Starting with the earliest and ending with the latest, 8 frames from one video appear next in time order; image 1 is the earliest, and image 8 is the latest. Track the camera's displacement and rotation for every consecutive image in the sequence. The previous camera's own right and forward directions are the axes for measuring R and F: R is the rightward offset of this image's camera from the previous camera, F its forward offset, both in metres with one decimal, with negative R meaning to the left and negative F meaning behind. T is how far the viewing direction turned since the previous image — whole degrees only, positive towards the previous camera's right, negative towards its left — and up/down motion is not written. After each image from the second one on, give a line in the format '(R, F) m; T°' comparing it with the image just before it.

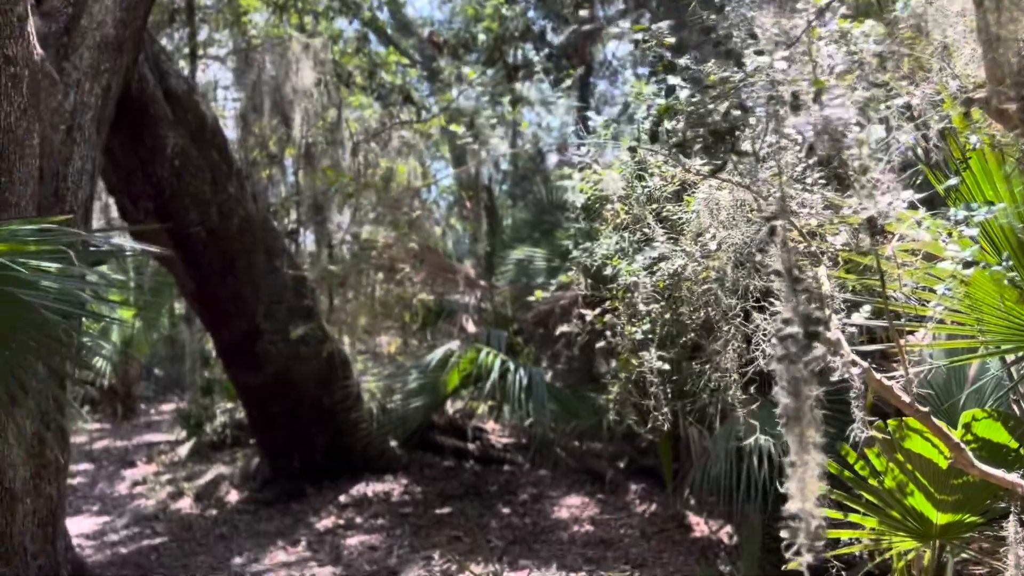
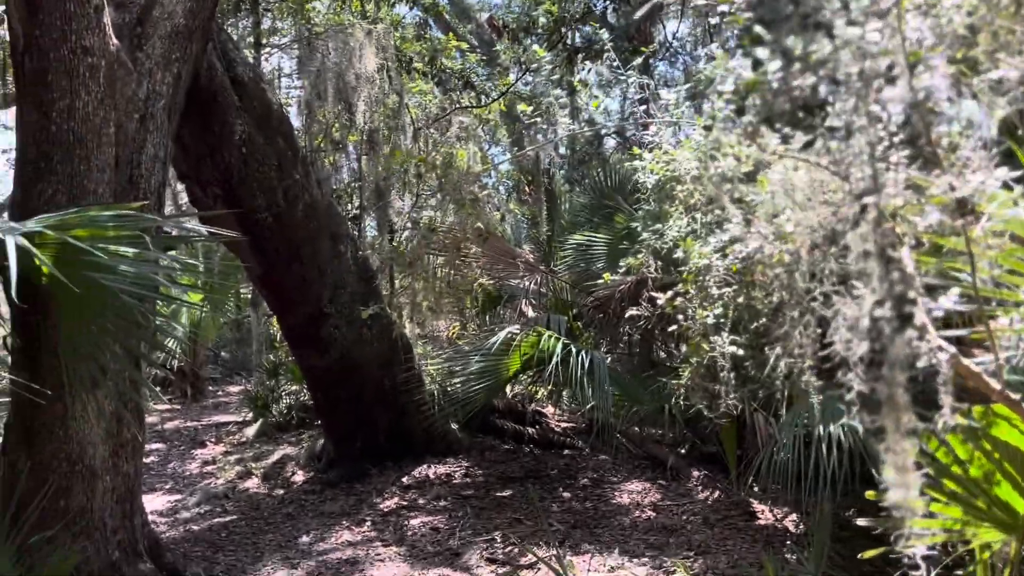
(0.0, 0.0) m; -4°
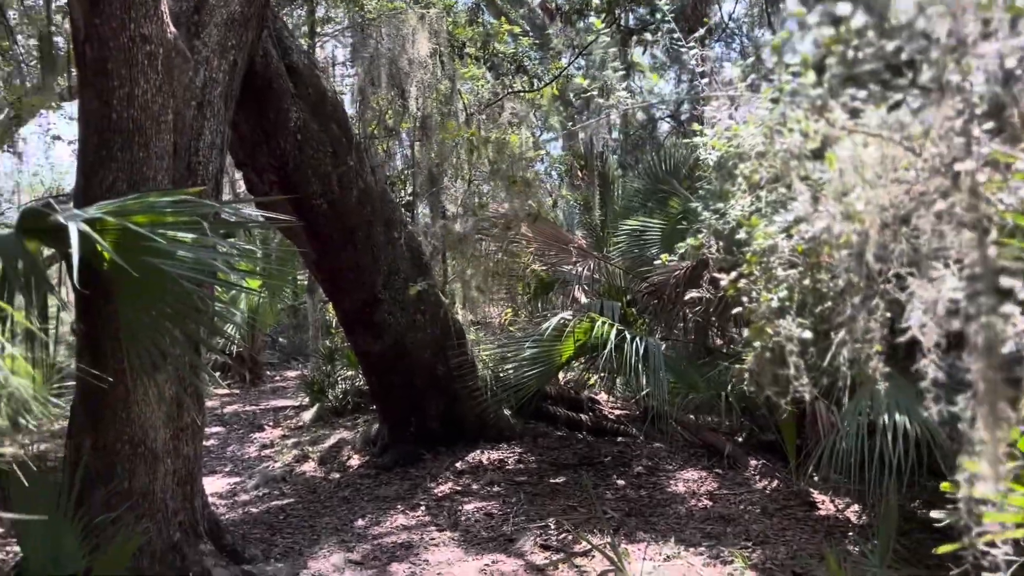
(0.0, 0.0) m; -3°
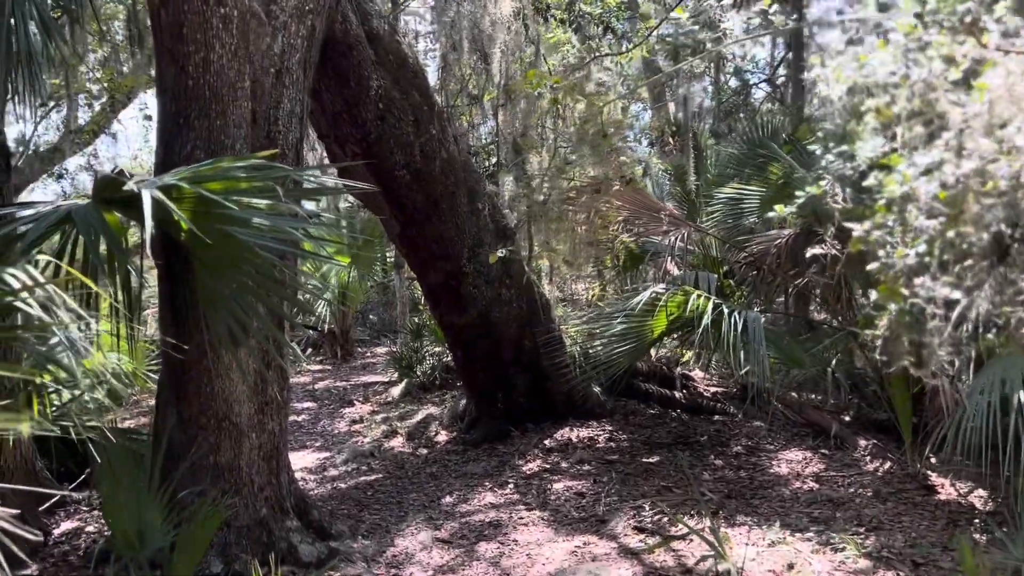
(0.0, +0.2) m; -6°
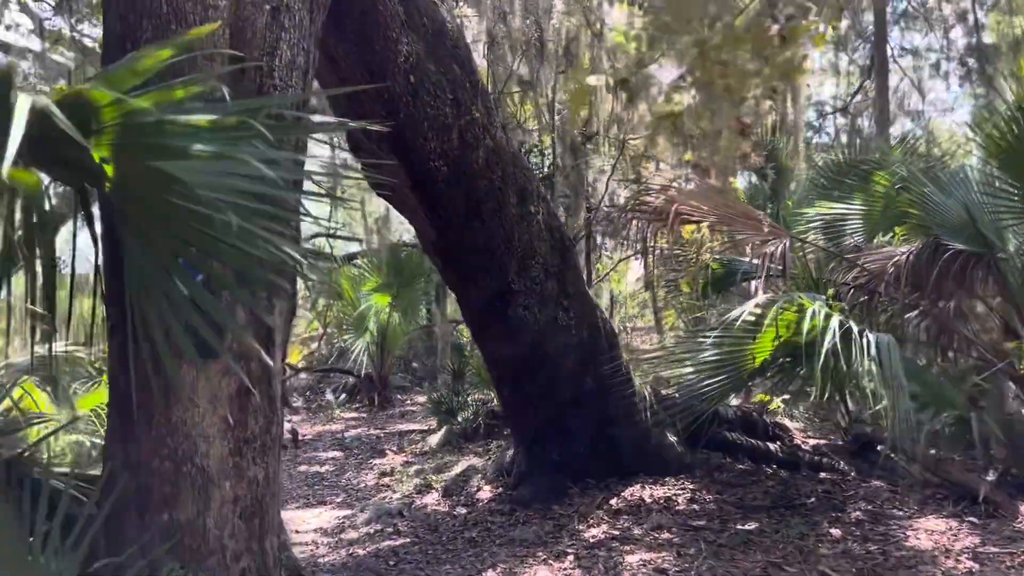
(-0.1, +1.0) m; -3°
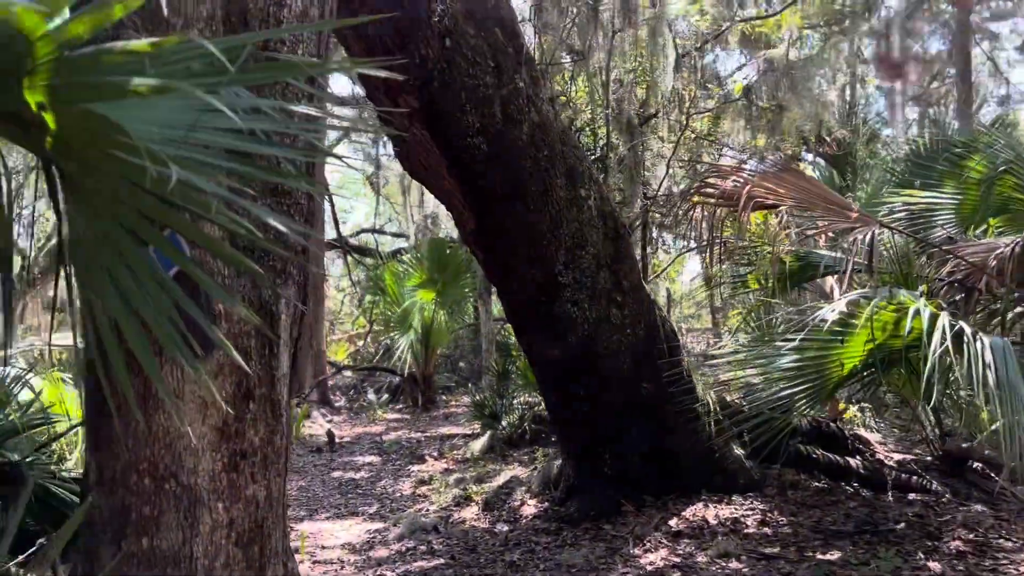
(0.0, +0.5) m; -3°
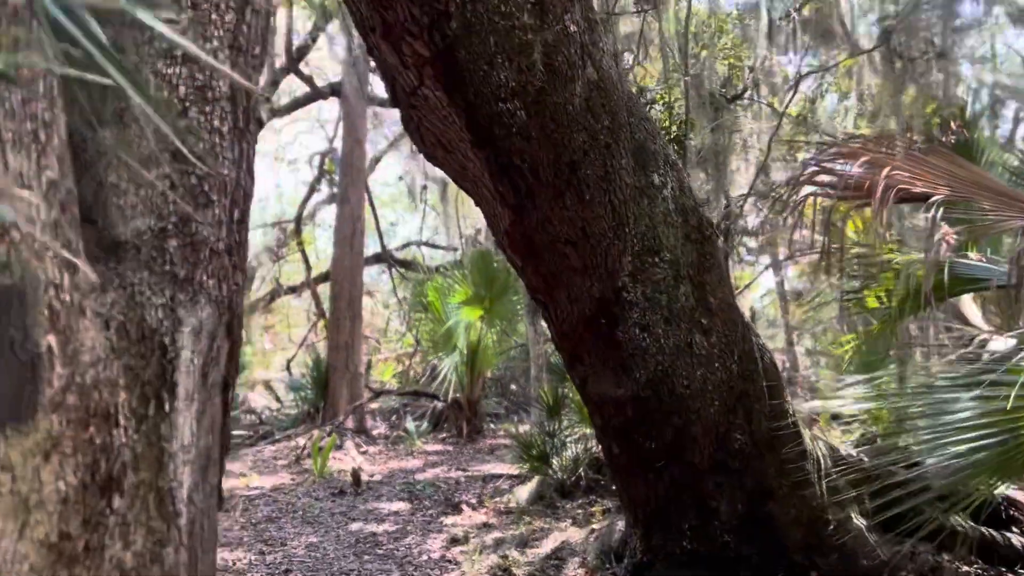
(0.0, +1.0) m; -4°
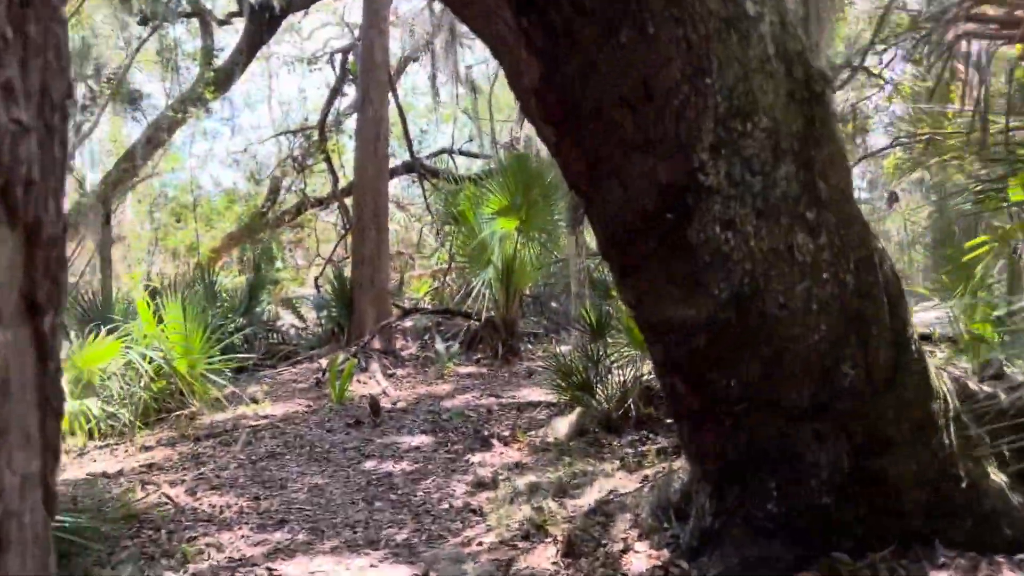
(0.0, +0.9) m; -3°
